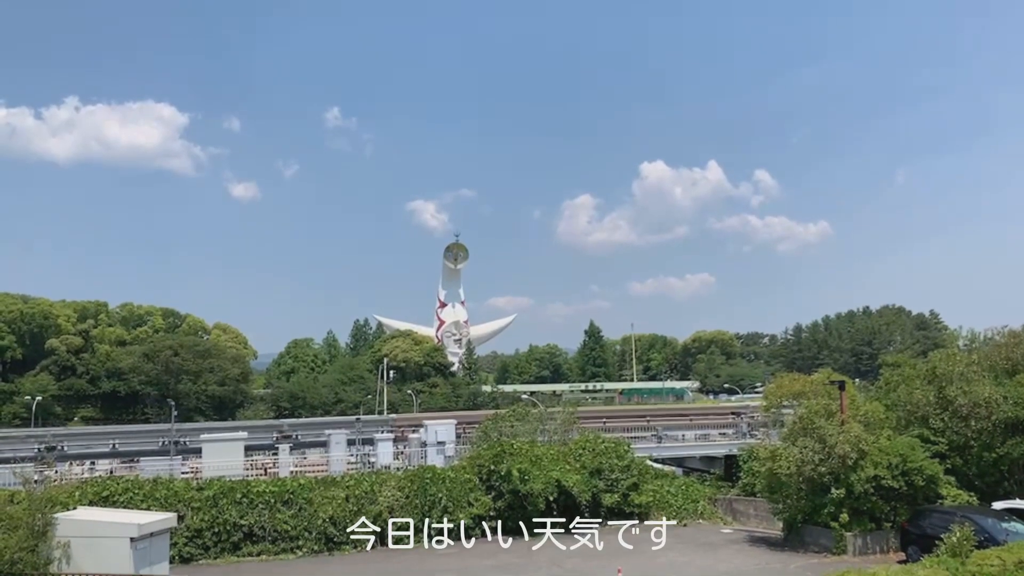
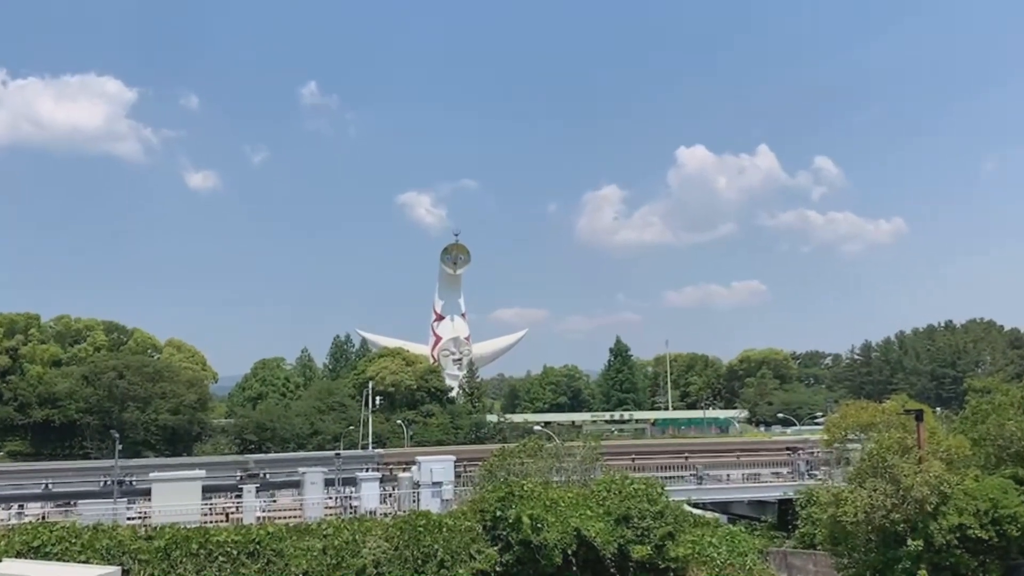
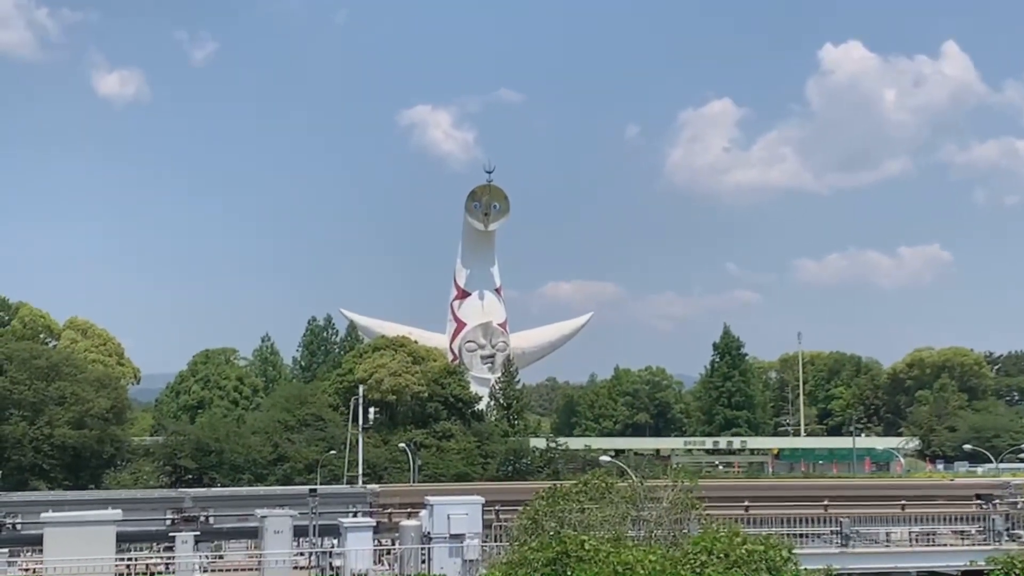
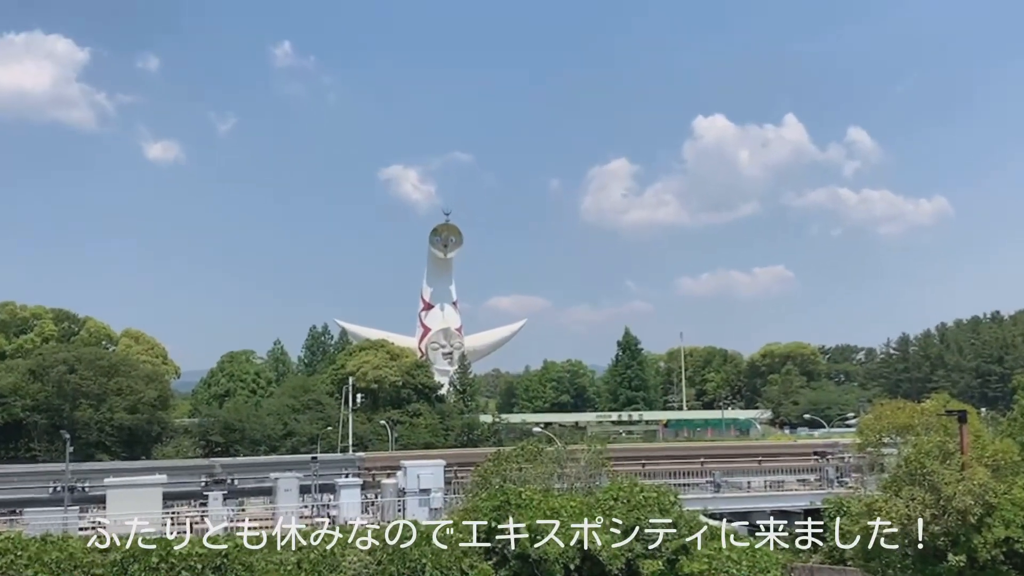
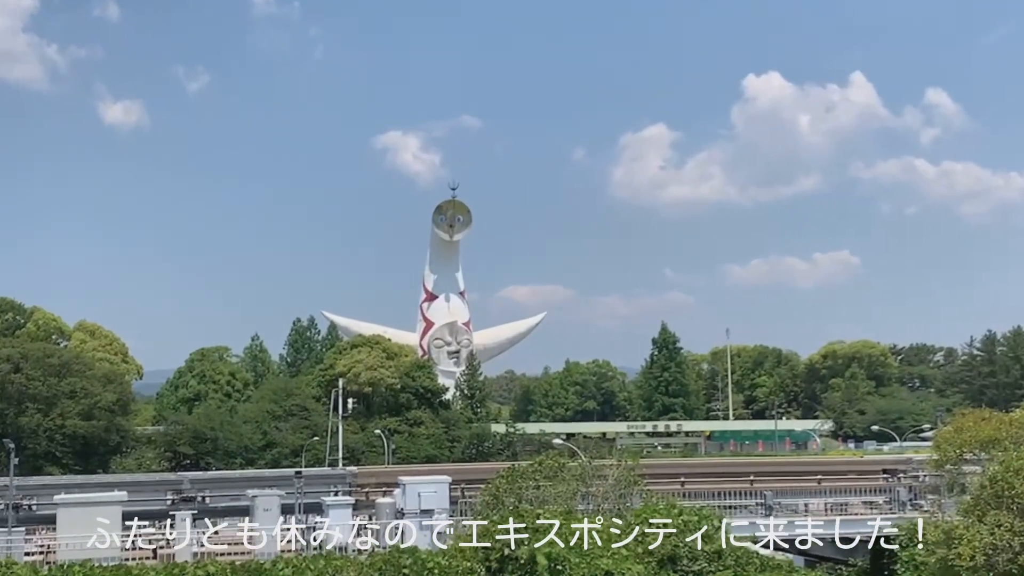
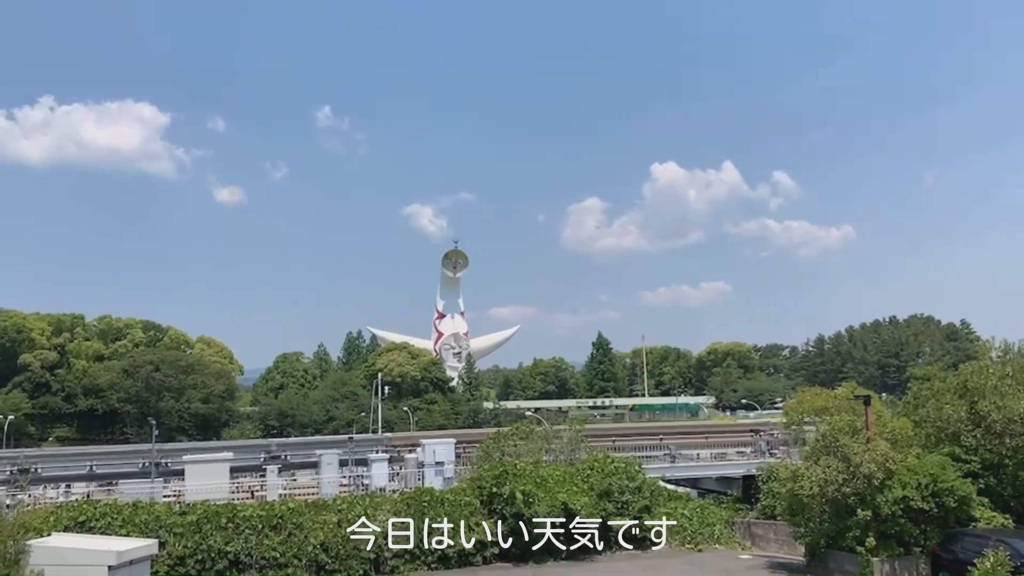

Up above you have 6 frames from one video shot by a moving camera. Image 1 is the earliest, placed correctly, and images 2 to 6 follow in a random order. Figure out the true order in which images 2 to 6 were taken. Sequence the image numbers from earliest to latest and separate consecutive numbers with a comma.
6, 2, 4, 5, 3
